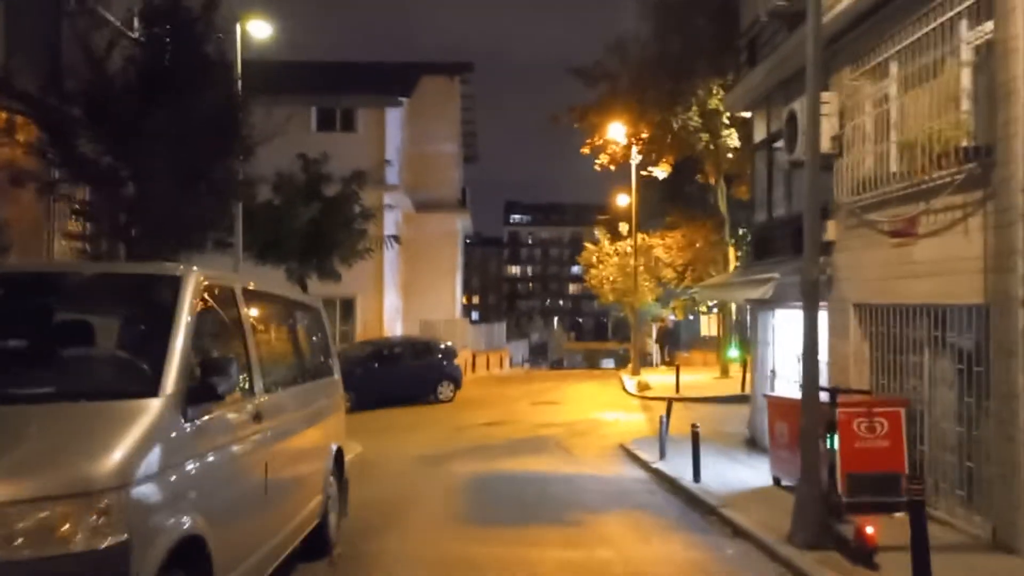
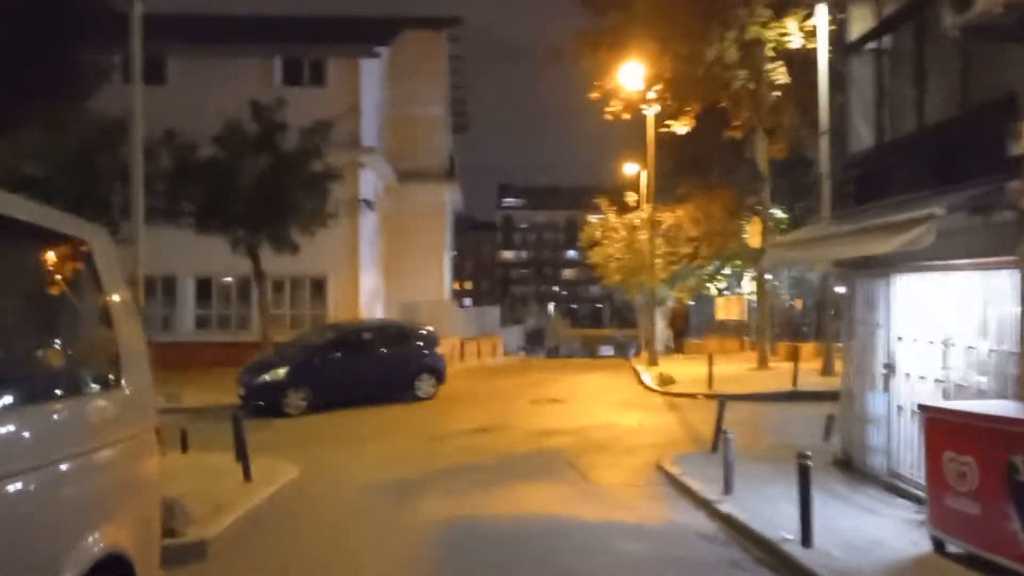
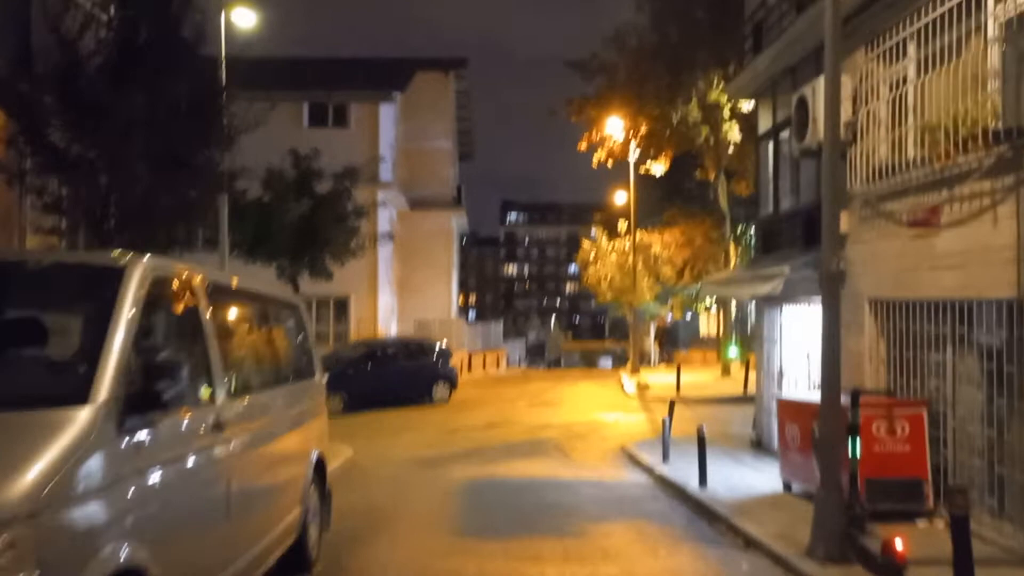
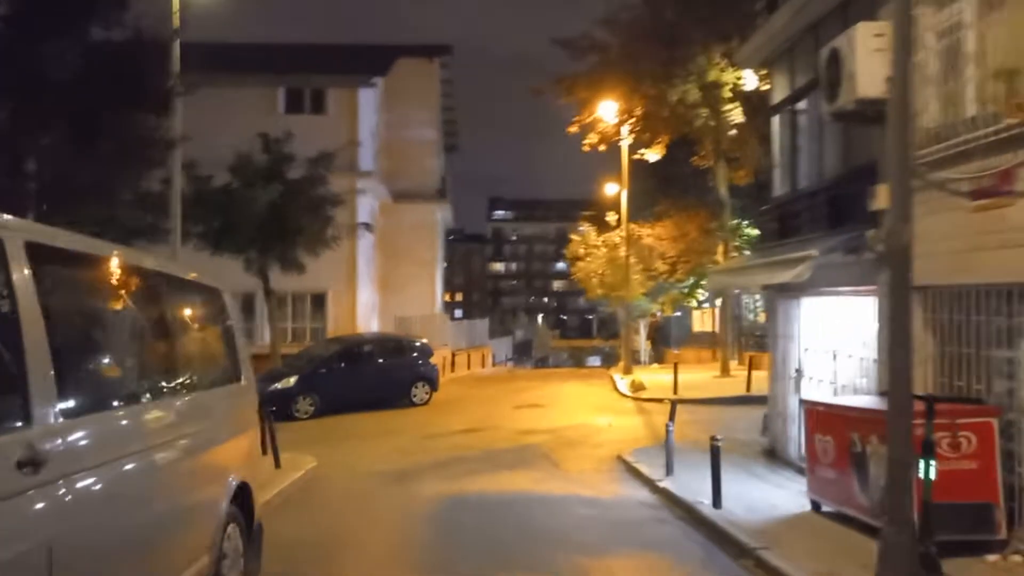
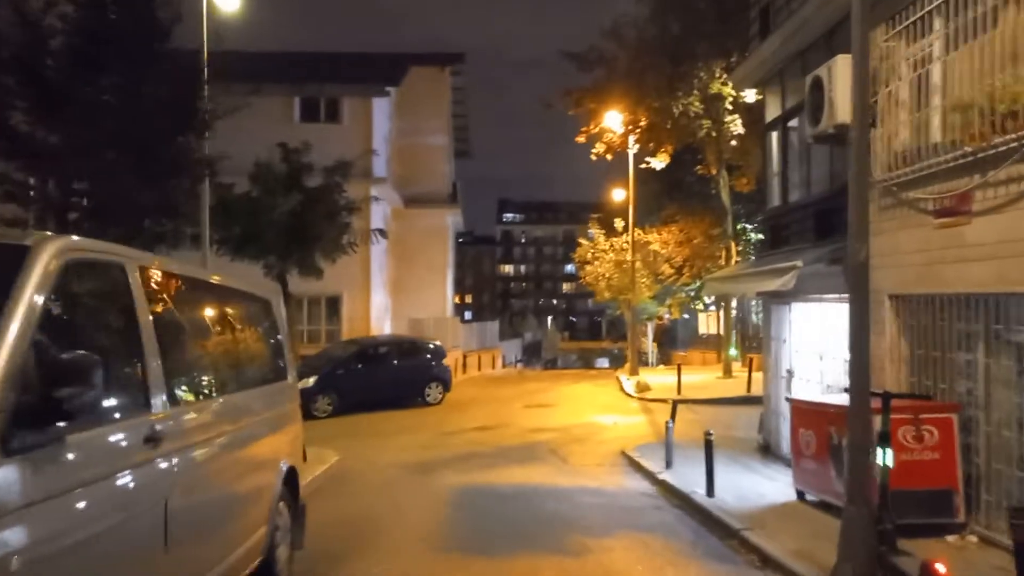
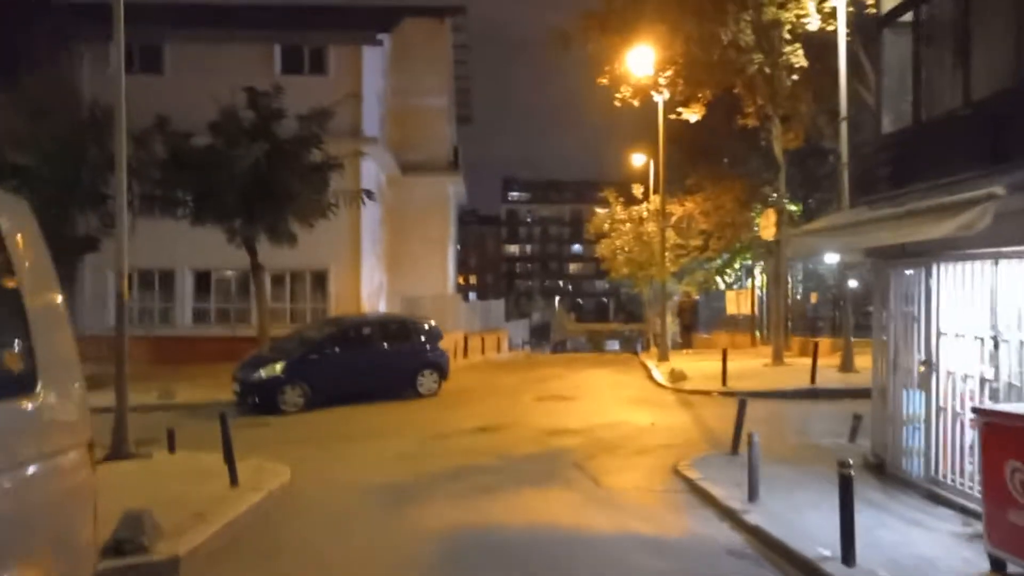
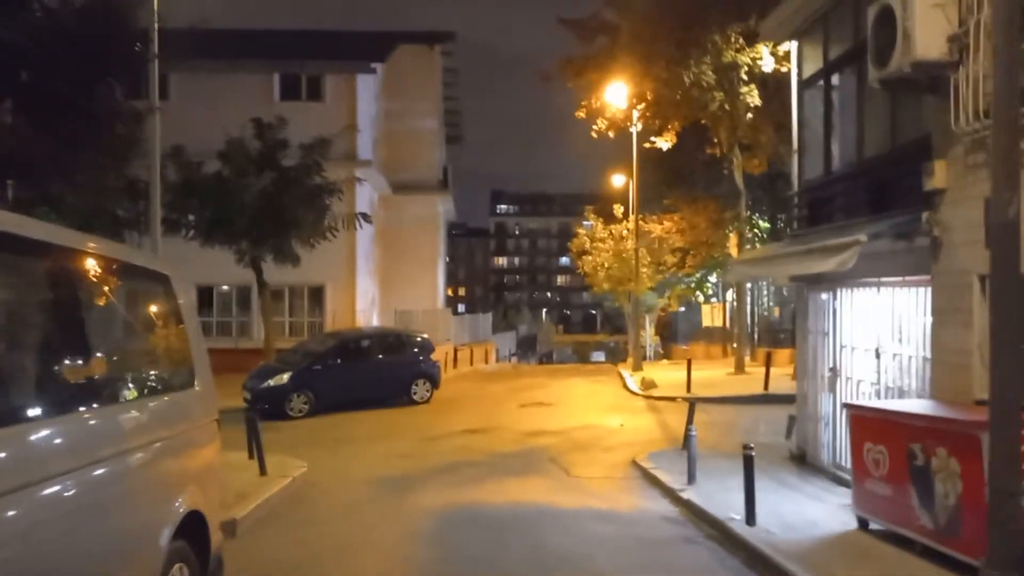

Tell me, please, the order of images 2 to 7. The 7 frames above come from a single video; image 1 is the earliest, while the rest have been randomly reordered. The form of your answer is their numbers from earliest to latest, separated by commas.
3, 5, 4, 7, 2, 6
